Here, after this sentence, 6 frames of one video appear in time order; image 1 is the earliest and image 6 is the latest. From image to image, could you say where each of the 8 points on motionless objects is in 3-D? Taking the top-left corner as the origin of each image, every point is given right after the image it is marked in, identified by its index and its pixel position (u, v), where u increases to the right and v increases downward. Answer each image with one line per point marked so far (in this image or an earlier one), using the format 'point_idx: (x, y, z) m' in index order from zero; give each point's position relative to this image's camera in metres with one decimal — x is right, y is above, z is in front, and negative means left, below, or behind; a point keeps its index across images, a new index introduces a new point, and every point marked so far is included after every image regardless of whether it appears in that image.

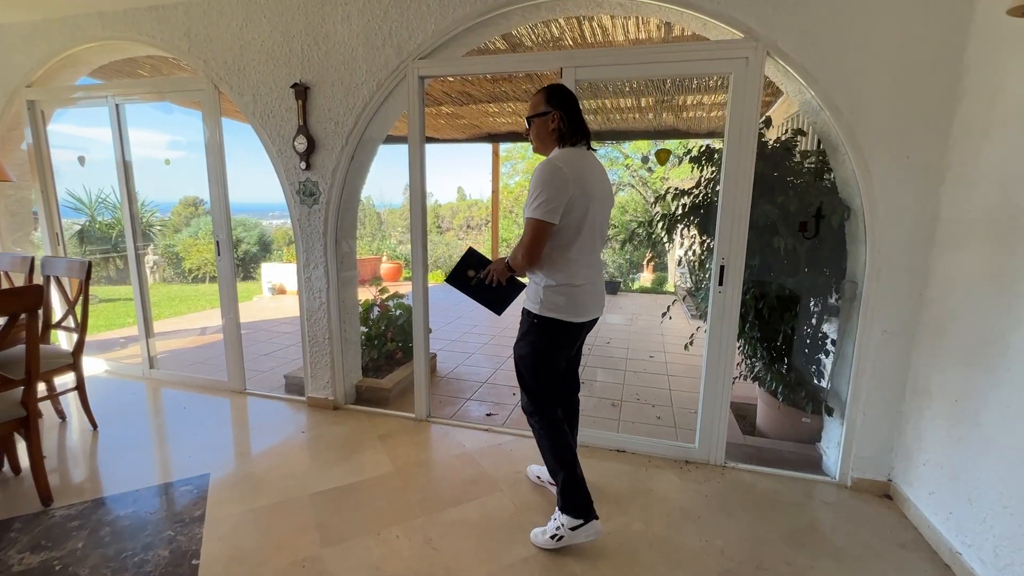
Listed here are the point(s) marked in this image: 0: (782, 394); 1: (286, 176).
0: (+1.3, -0.5, +2.2) m
1: (-1.2, +0.6, +2.5) m
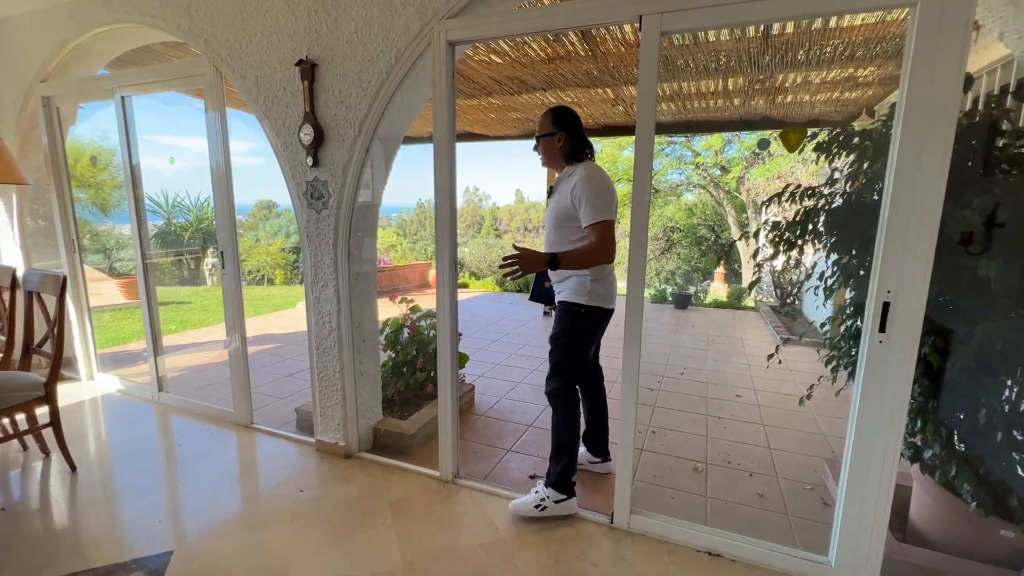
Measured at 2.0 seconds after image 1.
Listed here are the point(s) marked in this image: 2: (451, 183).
0: (+1.4, -0.6, +1.5) m
1: (-1.0, +0.5, +2.1) m
2: (-0.2, +0.4, +1.9) m
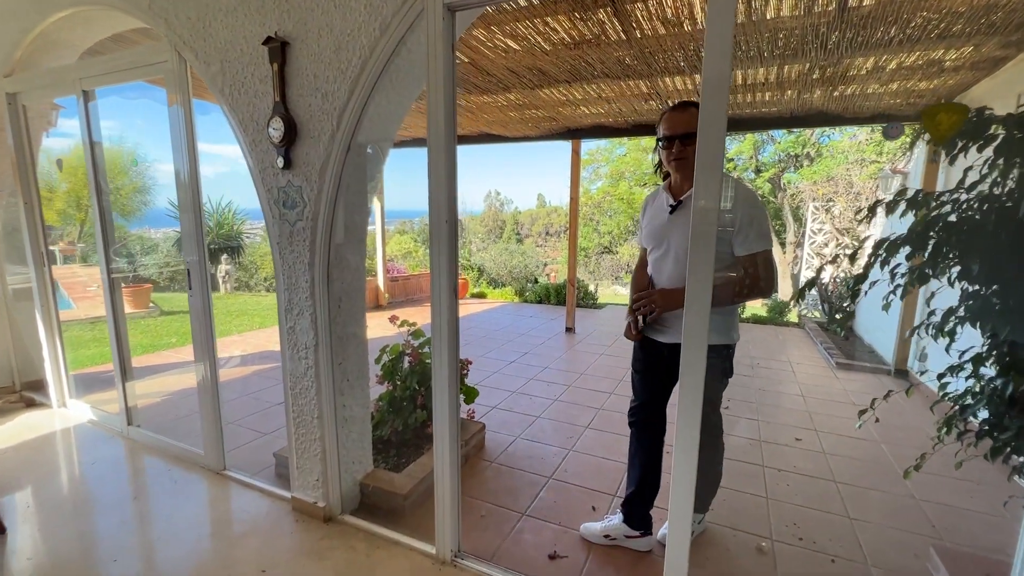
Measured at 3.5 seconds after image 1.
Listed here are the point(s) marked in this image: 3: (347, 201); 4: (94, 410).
0: (+1.5, -0.8, +1.0) m
1: (-0.9, +0.4, +1.7) m
2: (-0.2, +0.3, +1.5) m
3: (-0.6, +0.3, +1.7) m
4: (-2.4, -0.7, +2.7) m
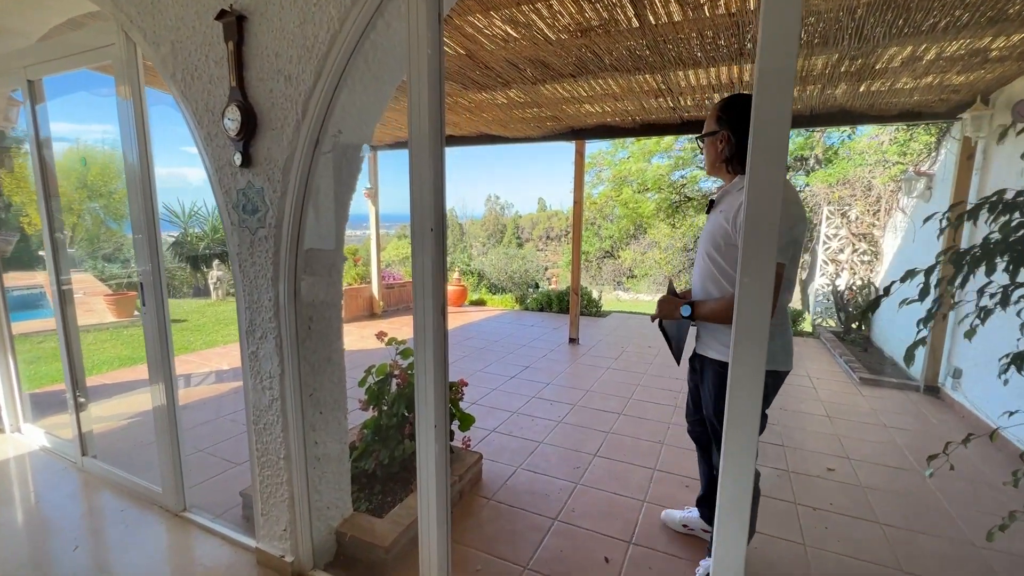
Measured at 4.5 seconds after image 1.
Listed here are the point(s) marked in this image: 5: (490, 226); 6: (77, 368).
0: (+1.5, -0.8, +0.7) m
1: (-0.9, +0.3, +1.5) m
2: (-0.2, +0.2, +1.2) m
3: (-0.6, +0.3, +1.4) m
4: (-2.4, -0.8, +2.5) m
5: (-0.4, +1.2, +9.3) m
6: (-2.1, -0.4, +2.2) m
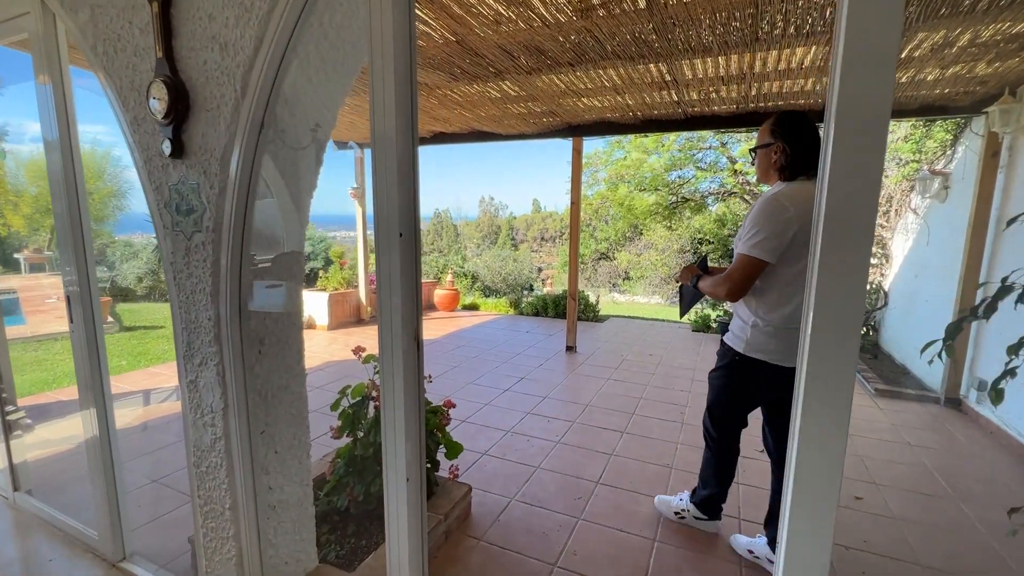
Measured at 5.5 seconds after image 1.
0: (+1.5, -0.9, +0.5) m
1: (-0.9, +0.3, +1.2) m
2: (-0.2, +0.2, +1.0) m
3: (-0.6, +0.2, +1.2) m
4: (-2.5, -0.8, +2.2) m
5: (-0.5, +1.2, +9.1) m
6: (-2.1, -0.4, +2.0) m
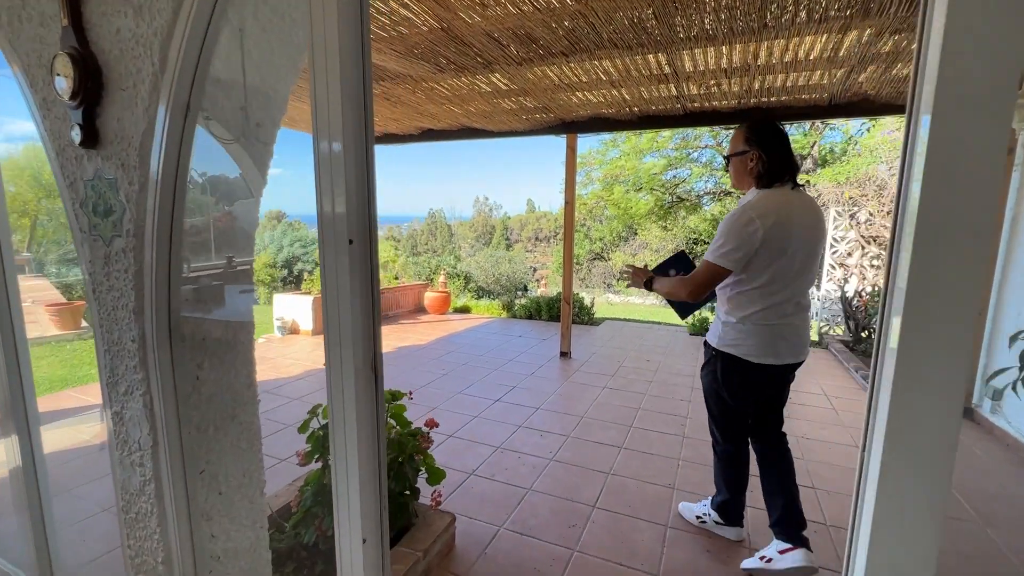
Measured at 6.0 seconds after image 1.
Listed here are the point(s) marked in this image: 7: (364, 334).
0: (+1.4, -0.9, +0.3) m
1: (-1.0, +0.3, +1.0) m
2: (-0.3, +0.2, +0.8) m
3: (-0.7, +0.2, +1.0) m
4: (-2.5, -0.9, +2.0) m
5: (-0.6, +1.2, +8.9) m
6: (-2.1, -0.5, +1.8) m
7: (-0.3, -0.1, +0.8) m
